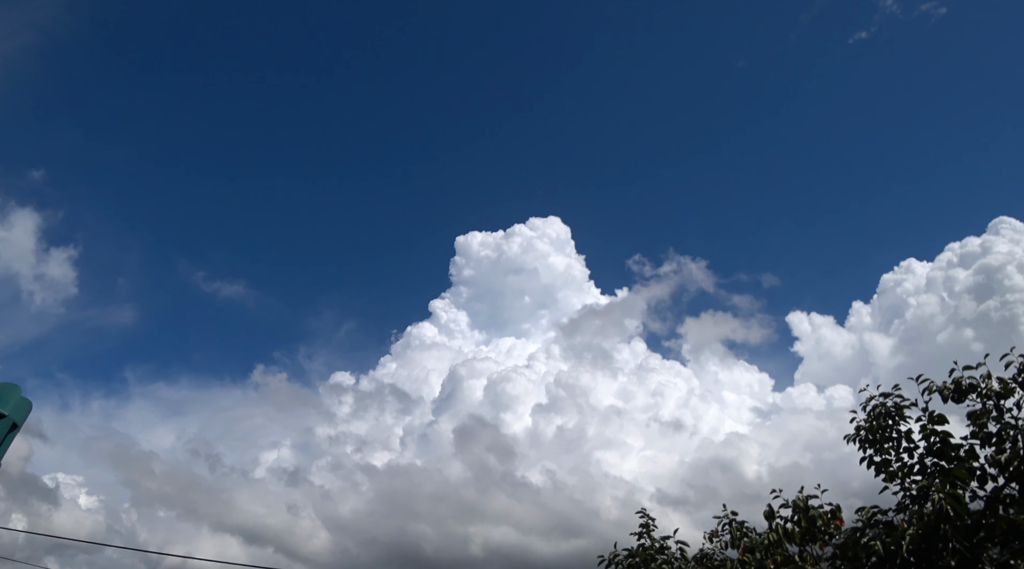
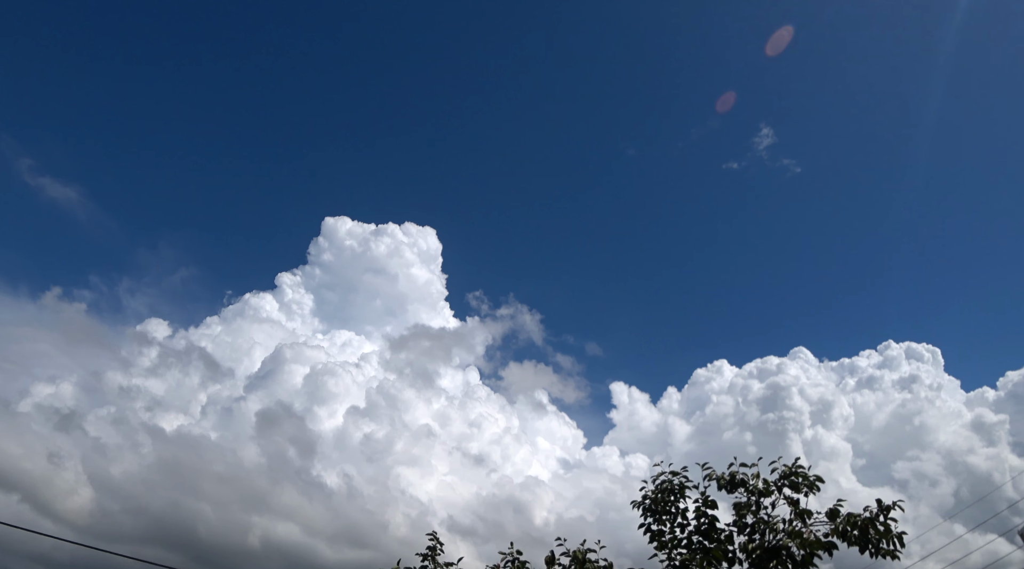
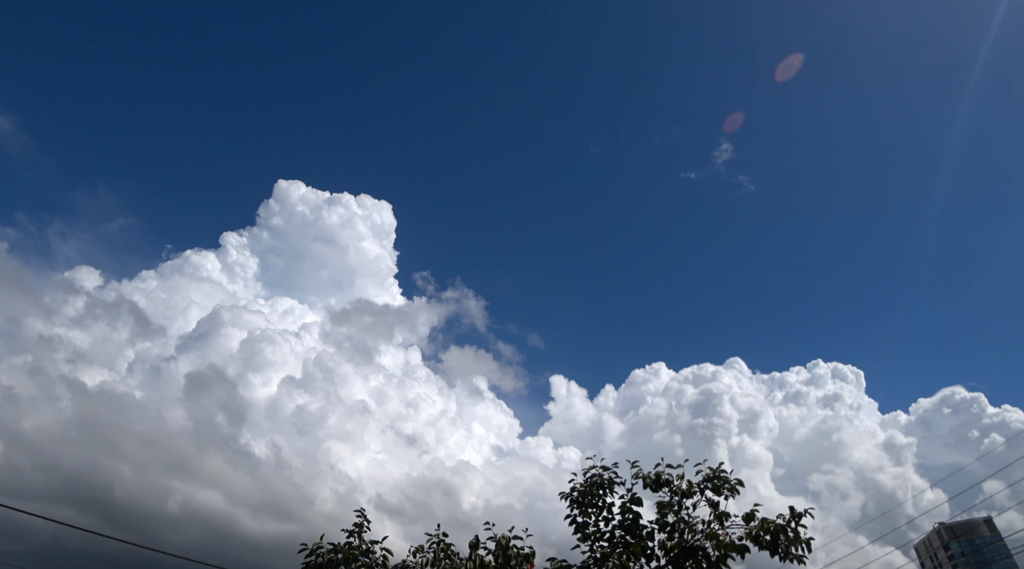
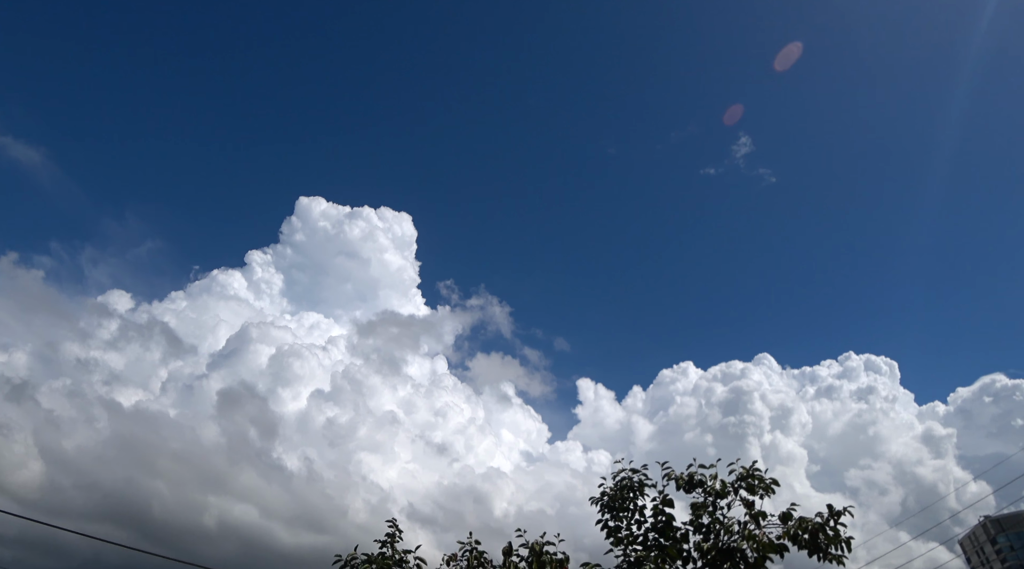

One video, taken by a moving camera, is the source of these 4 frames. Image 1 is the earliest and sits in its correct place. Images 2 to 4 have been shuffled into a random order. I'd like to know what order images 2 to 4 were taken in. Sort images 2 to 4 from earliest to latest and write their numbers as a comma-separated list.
2, 4, 3
